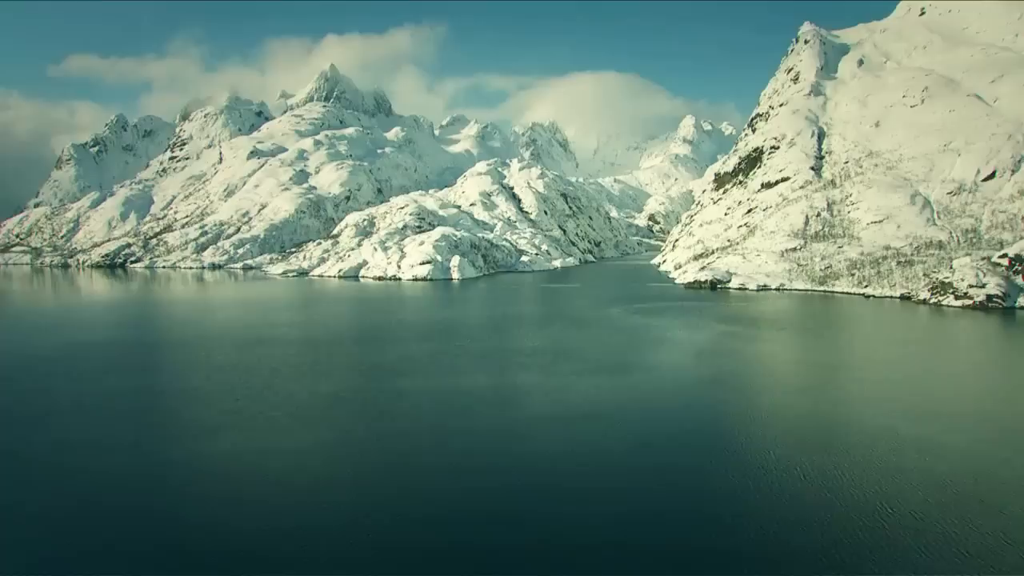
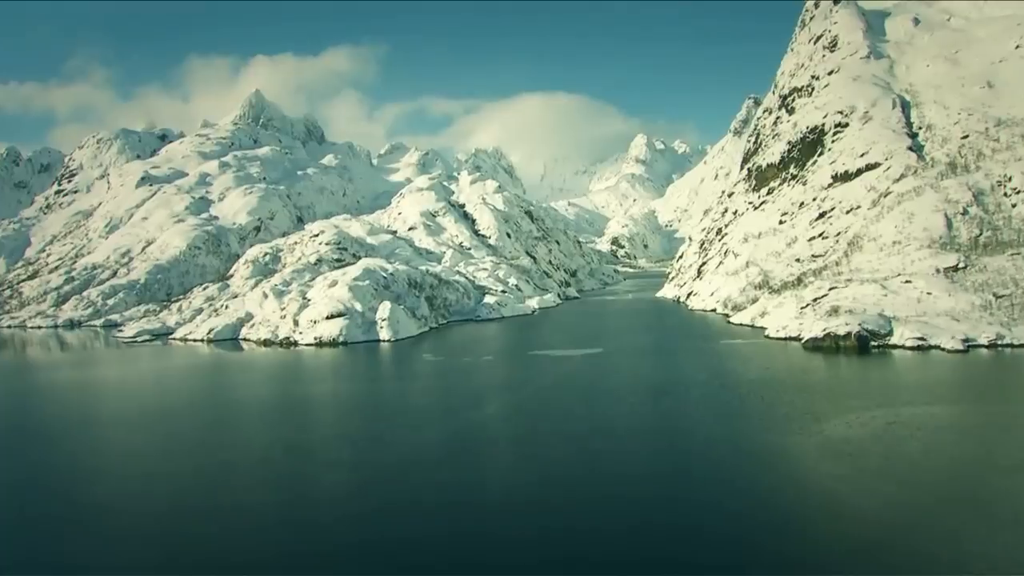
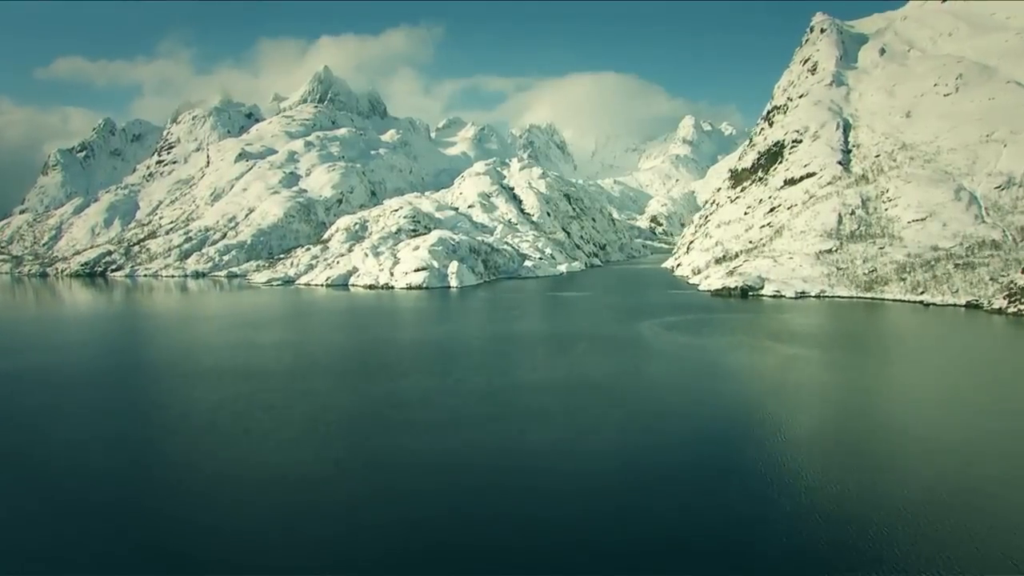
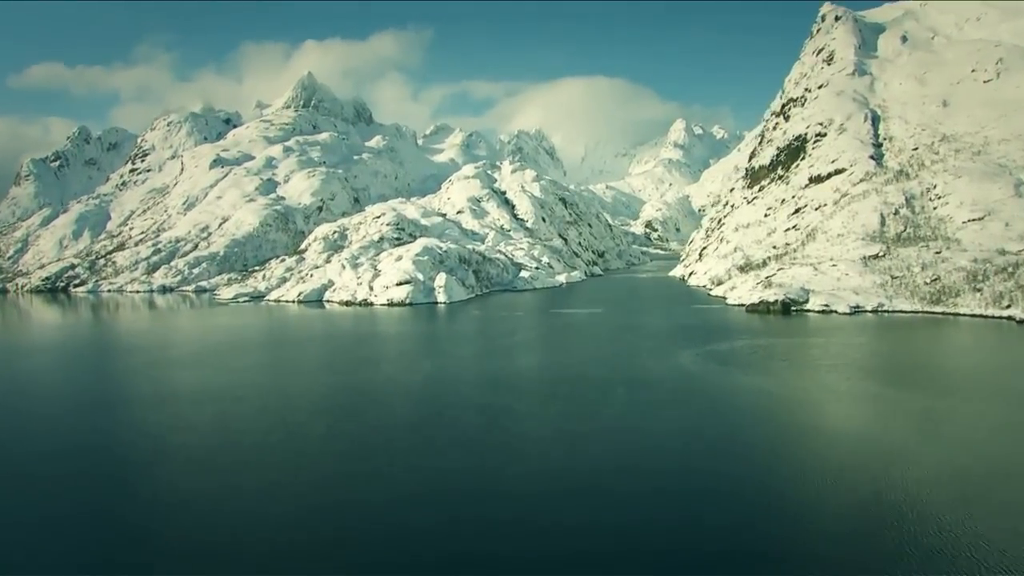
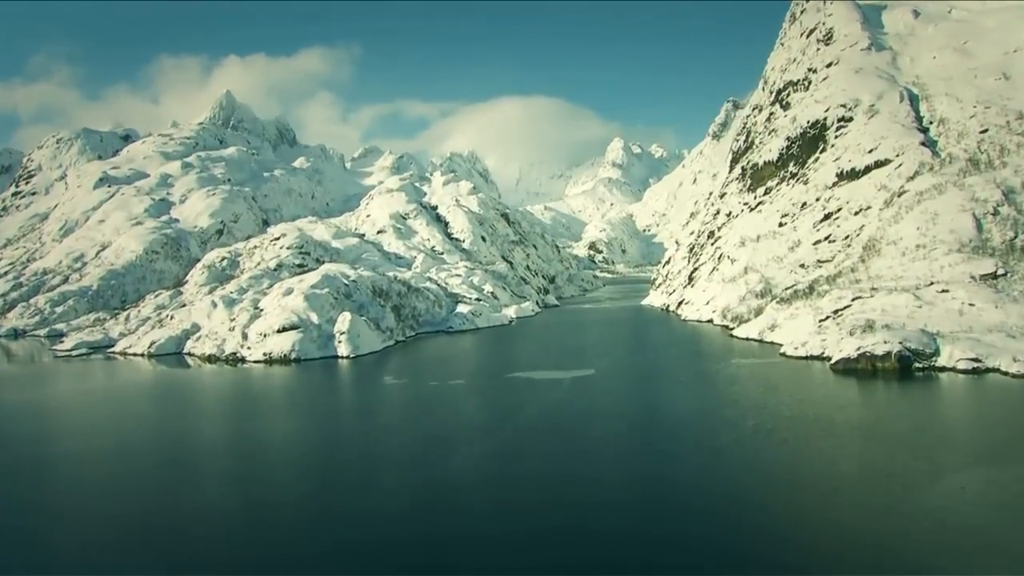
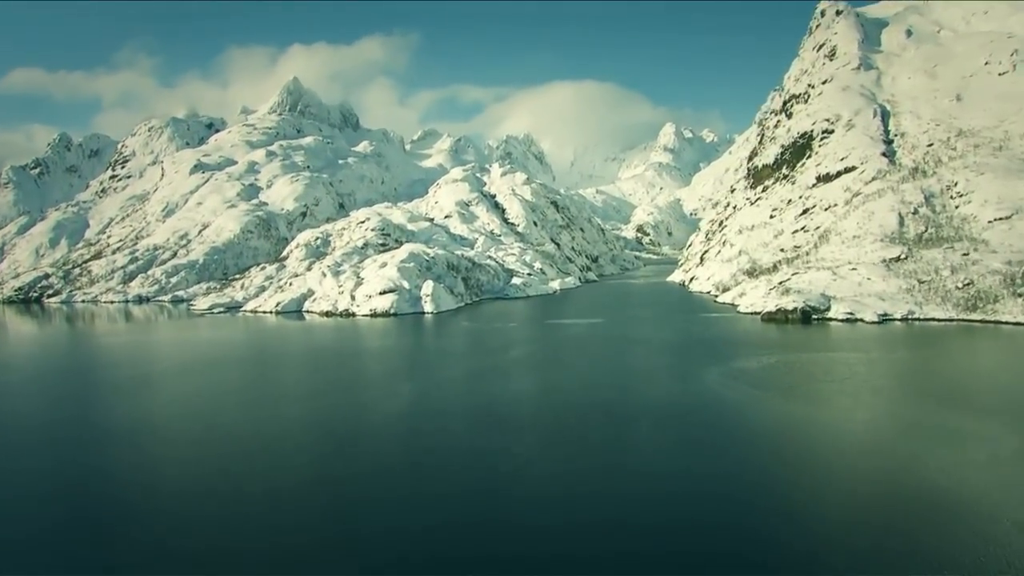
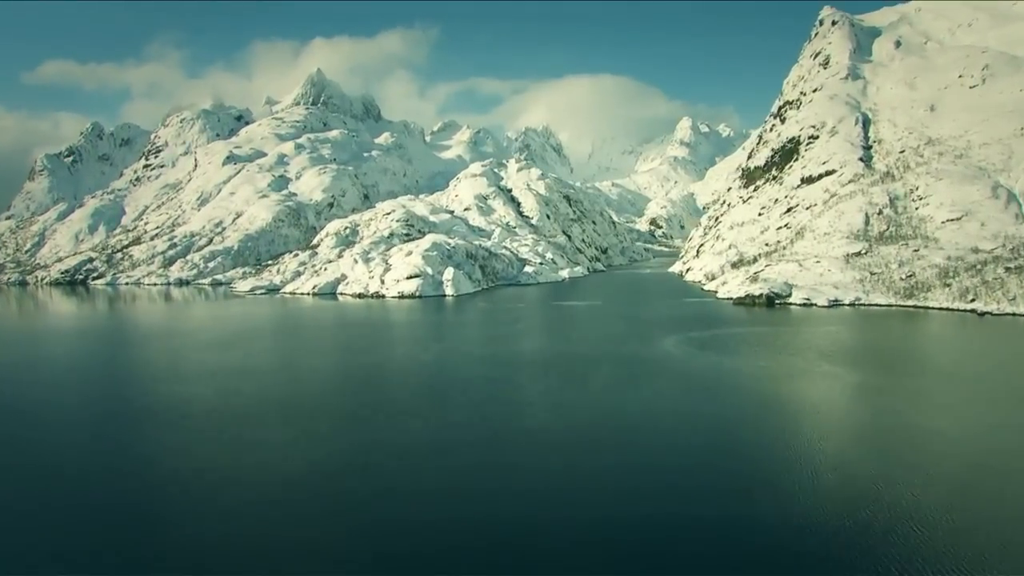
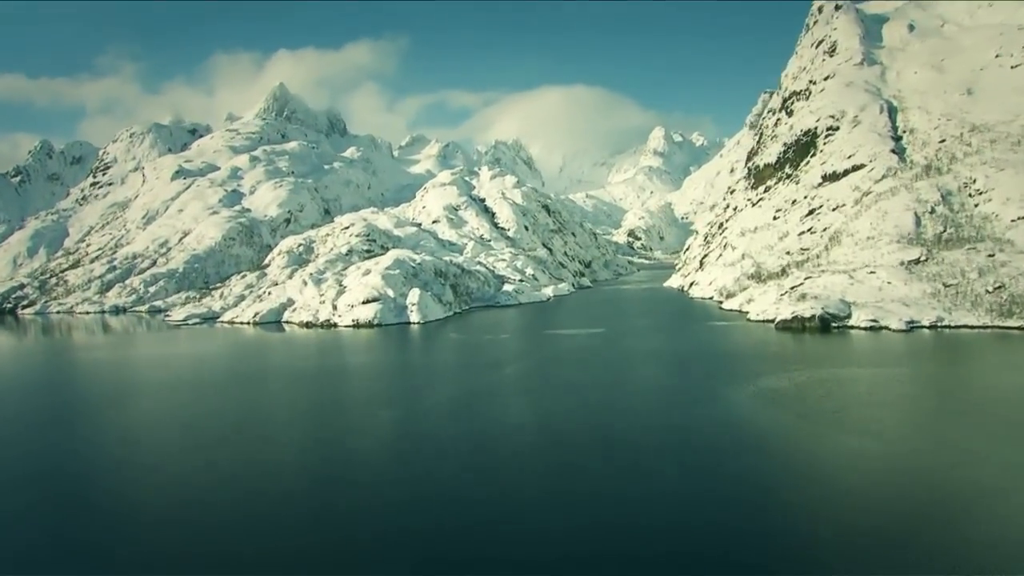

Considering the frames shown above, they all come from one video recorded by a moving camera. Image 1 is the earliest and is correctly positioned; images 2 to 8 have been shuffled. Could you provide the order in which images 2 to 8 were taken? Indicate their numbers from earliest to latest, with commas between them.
3, 7, 4, 6, 8, 2, 5
